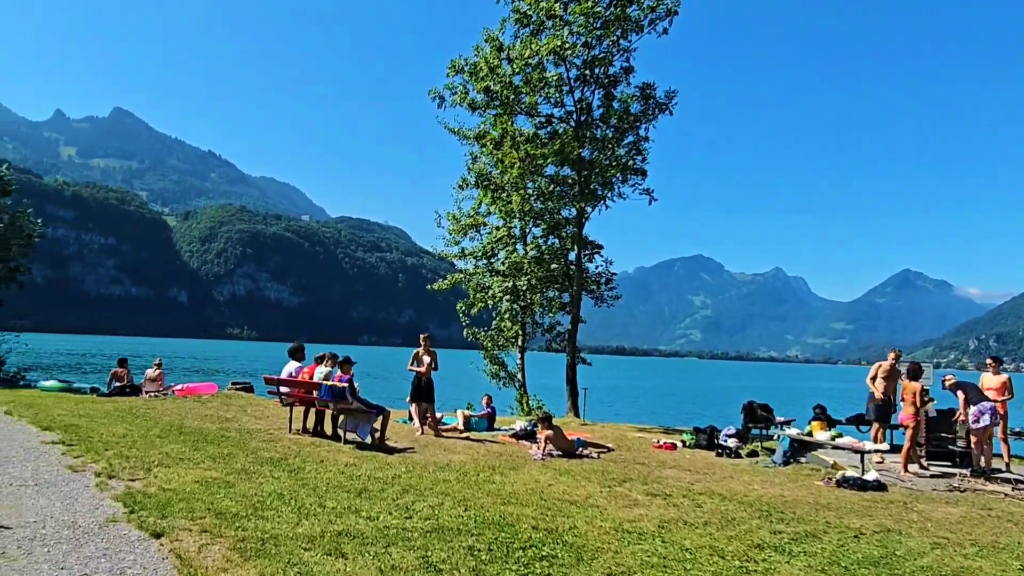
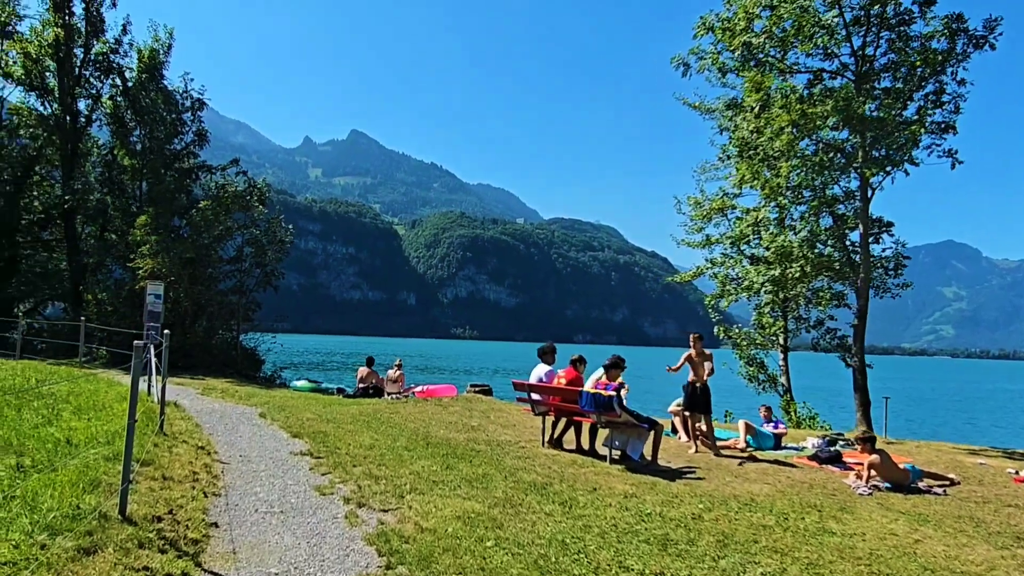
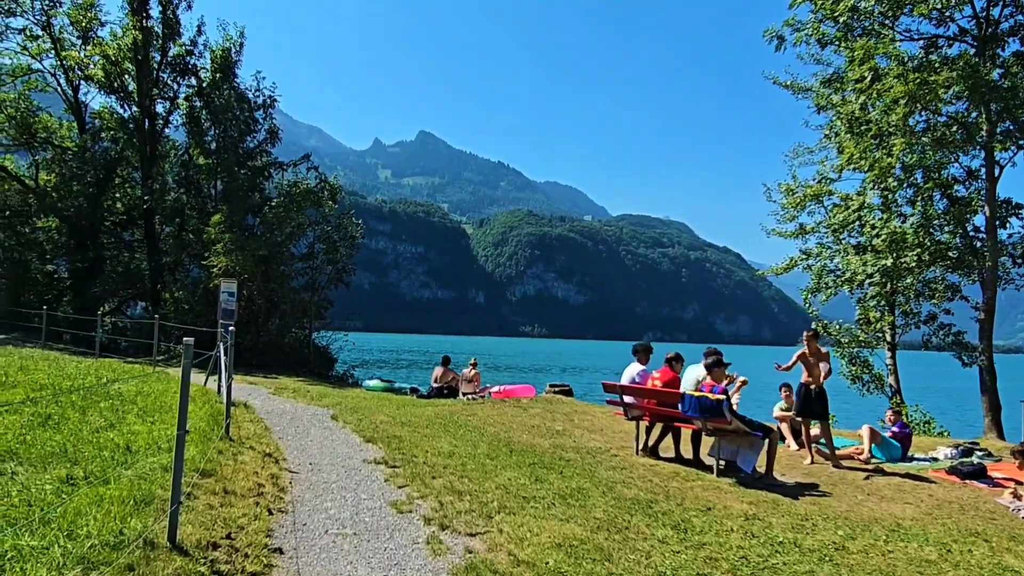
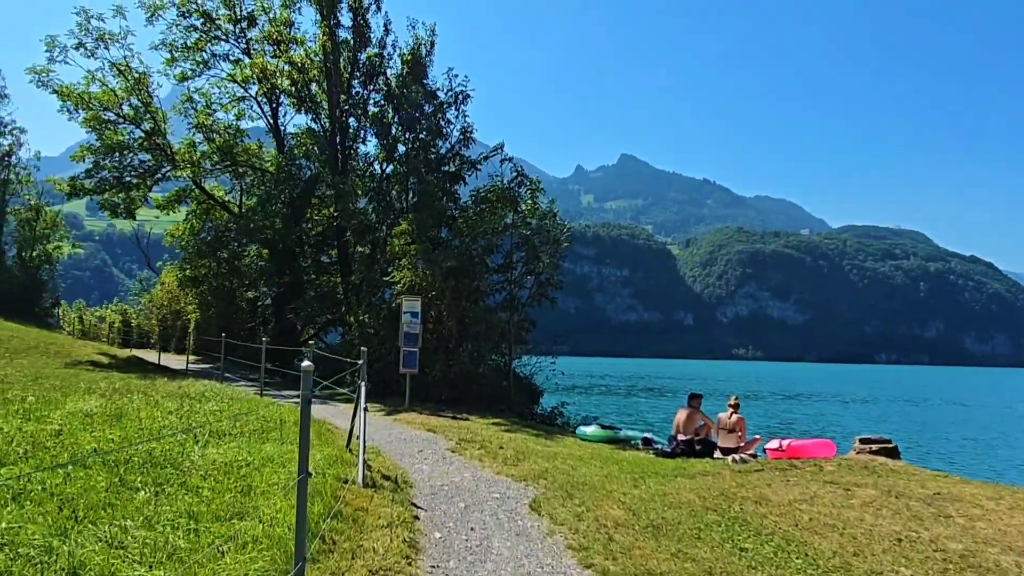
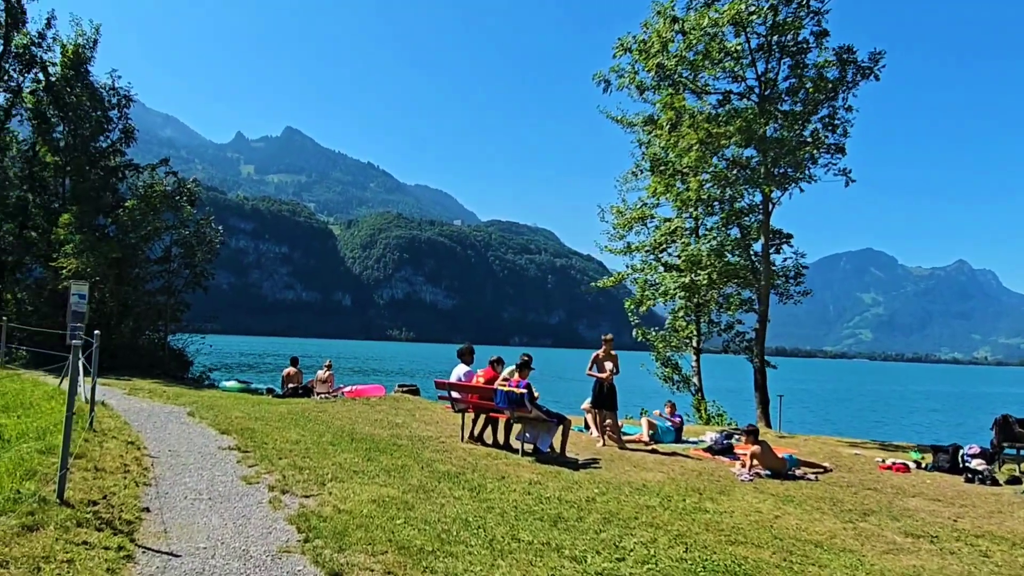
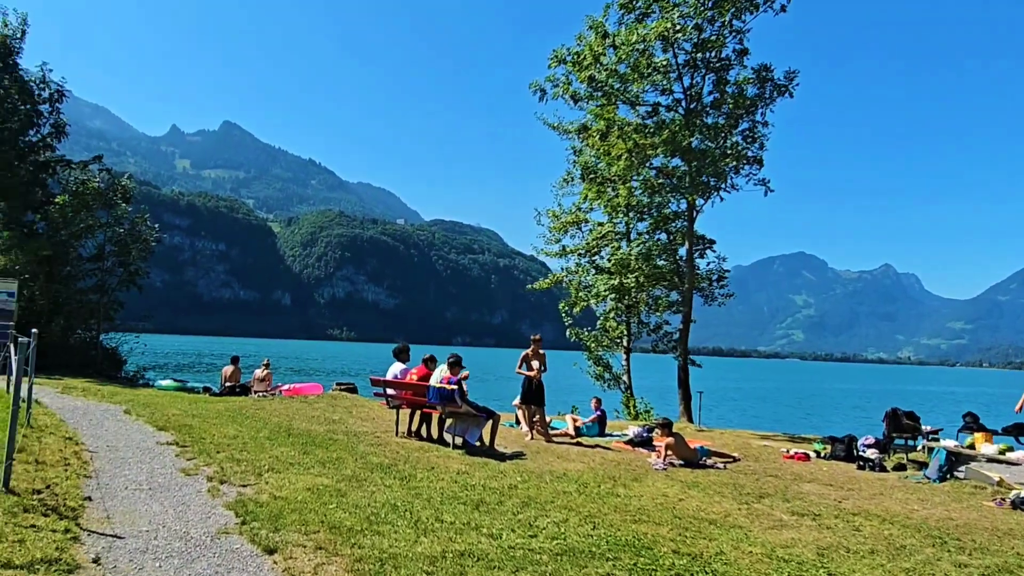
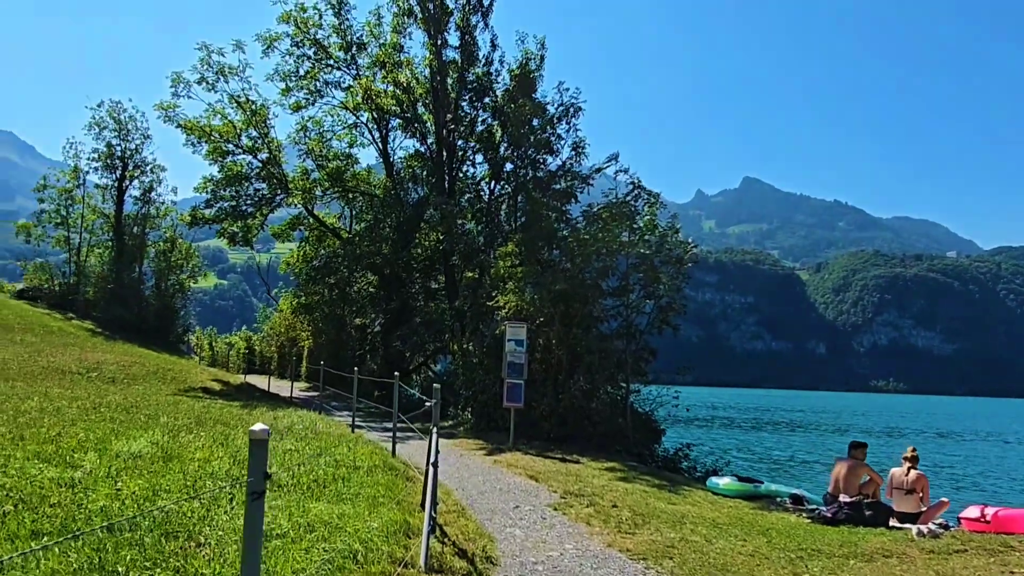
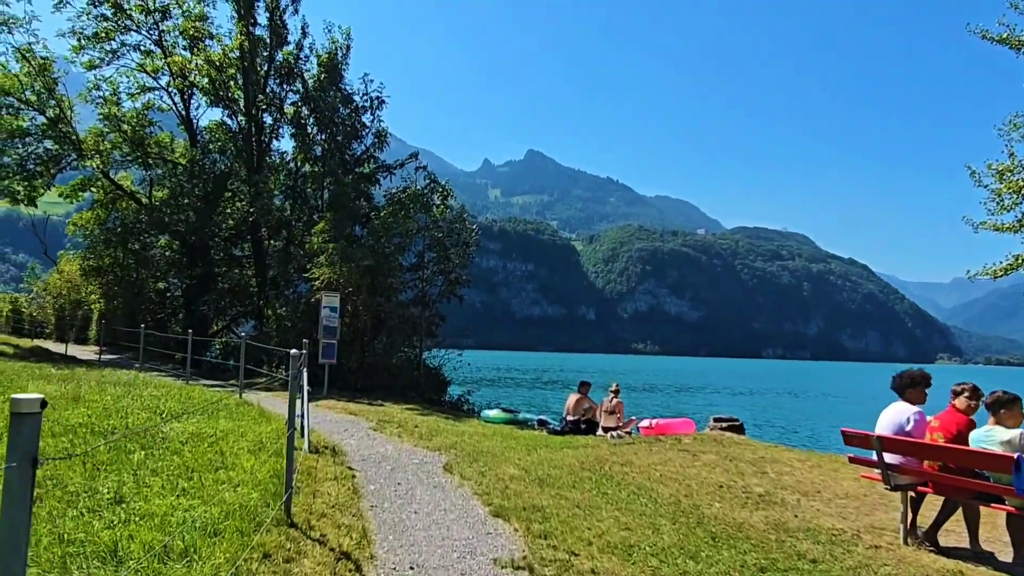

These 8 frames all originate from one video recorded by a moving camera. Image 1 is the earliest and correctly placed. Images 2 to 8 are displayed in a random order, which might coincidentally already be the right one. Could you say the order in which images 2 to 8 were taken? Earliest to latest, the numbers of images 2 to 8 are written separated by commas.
6, 5, 2, 3, 8, 4, 7
